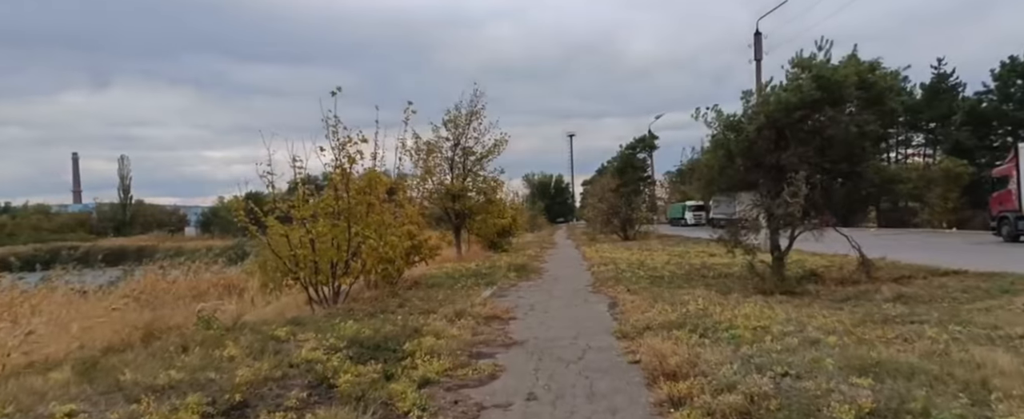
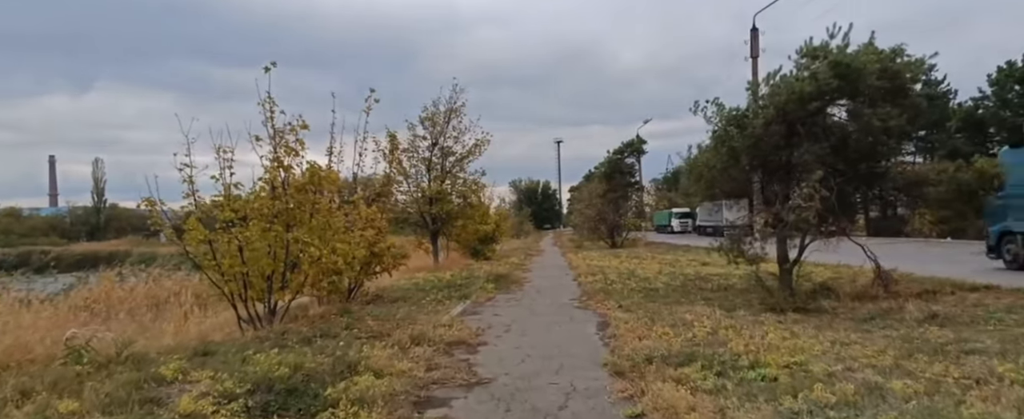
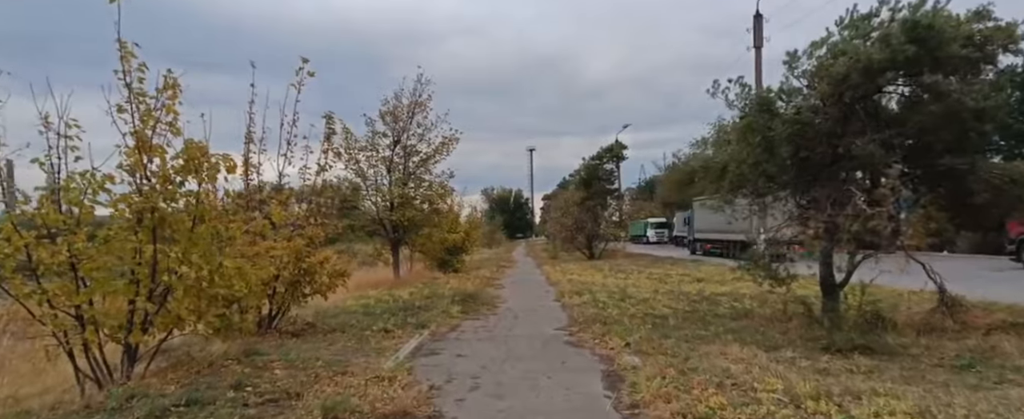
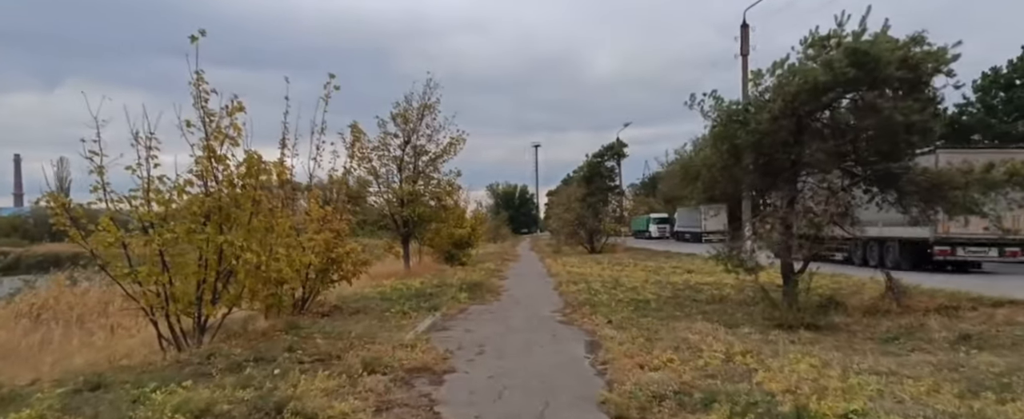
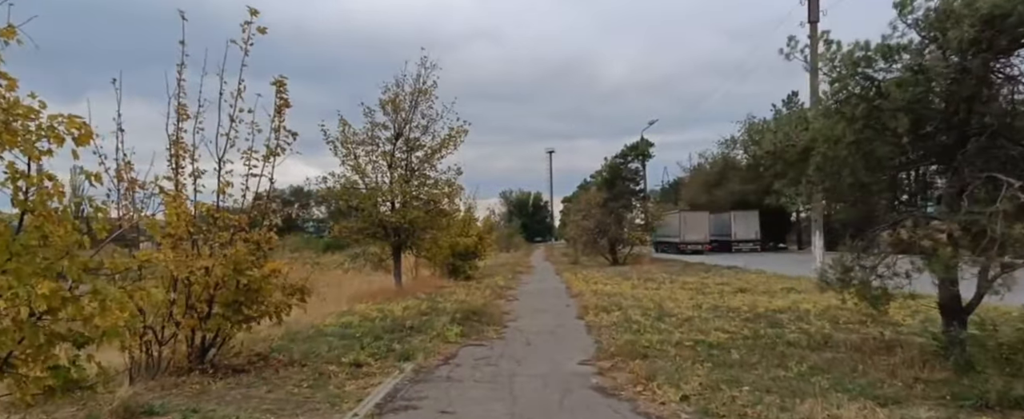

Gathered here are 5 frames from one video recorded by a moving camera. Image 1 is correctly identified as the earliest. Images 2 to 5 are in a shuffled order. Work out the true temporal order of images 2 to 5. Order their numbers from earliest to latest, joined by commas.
2, 4, 3, 5
